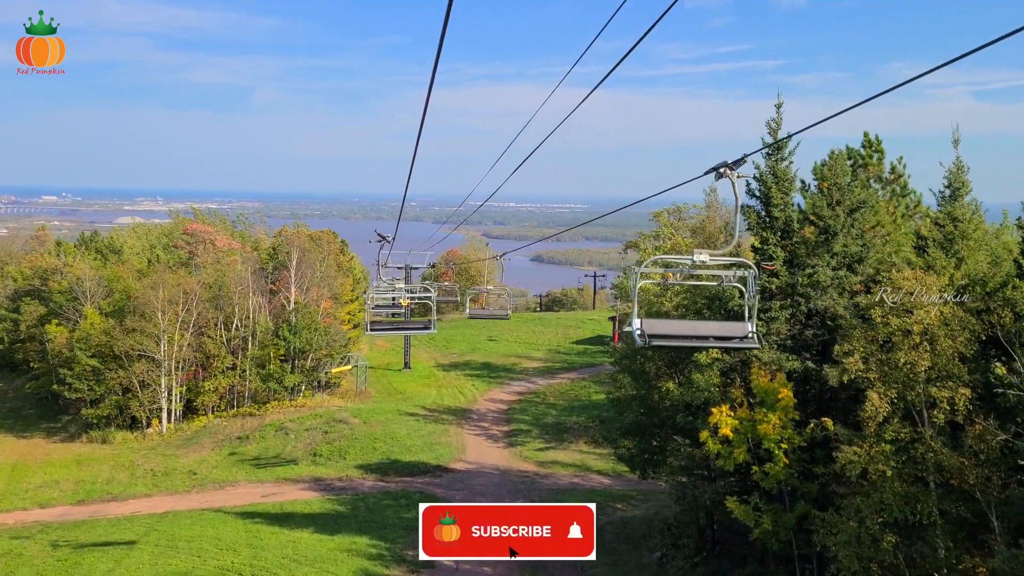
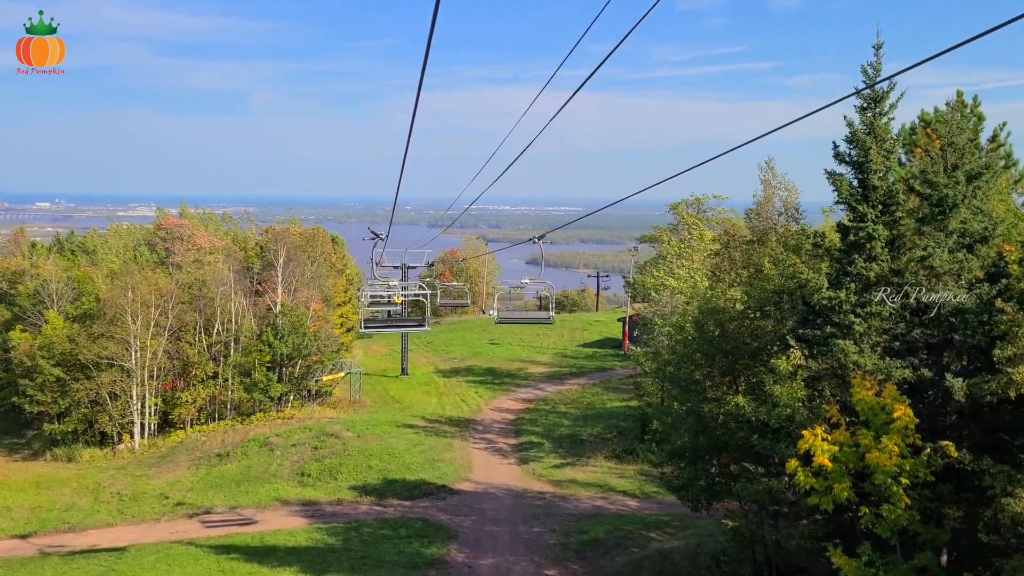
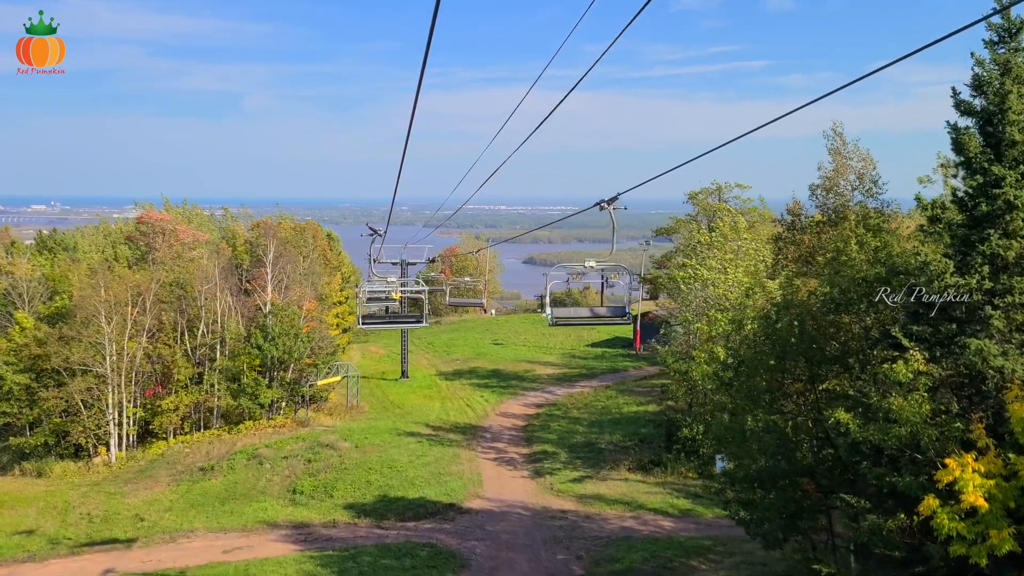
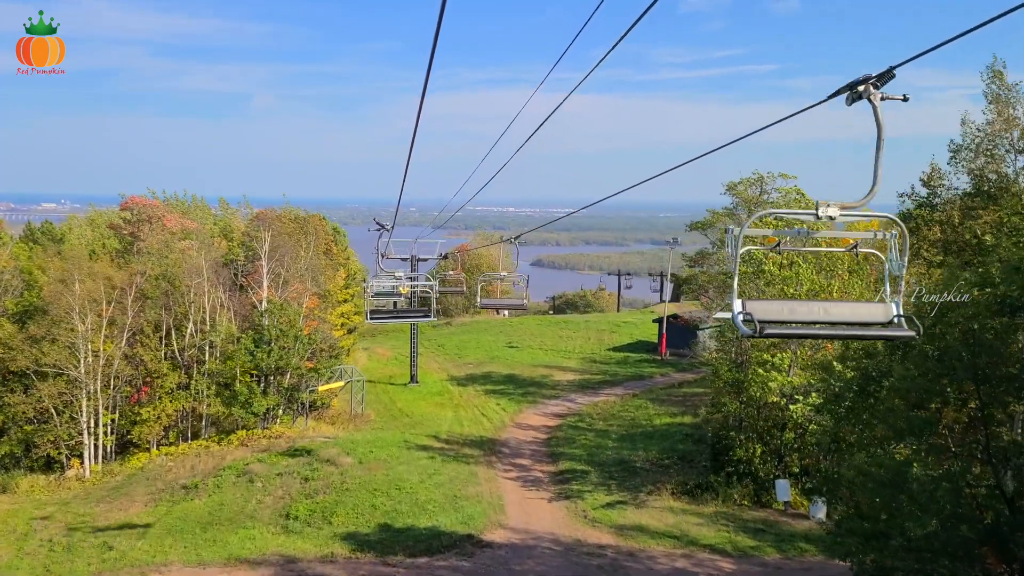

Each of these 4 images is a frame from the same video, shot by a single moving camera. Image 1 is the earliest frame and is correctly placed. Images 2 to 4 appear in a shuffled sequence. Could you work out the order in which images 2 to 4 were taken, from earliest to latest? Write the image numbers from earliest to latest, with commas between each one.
2, 3, 4
